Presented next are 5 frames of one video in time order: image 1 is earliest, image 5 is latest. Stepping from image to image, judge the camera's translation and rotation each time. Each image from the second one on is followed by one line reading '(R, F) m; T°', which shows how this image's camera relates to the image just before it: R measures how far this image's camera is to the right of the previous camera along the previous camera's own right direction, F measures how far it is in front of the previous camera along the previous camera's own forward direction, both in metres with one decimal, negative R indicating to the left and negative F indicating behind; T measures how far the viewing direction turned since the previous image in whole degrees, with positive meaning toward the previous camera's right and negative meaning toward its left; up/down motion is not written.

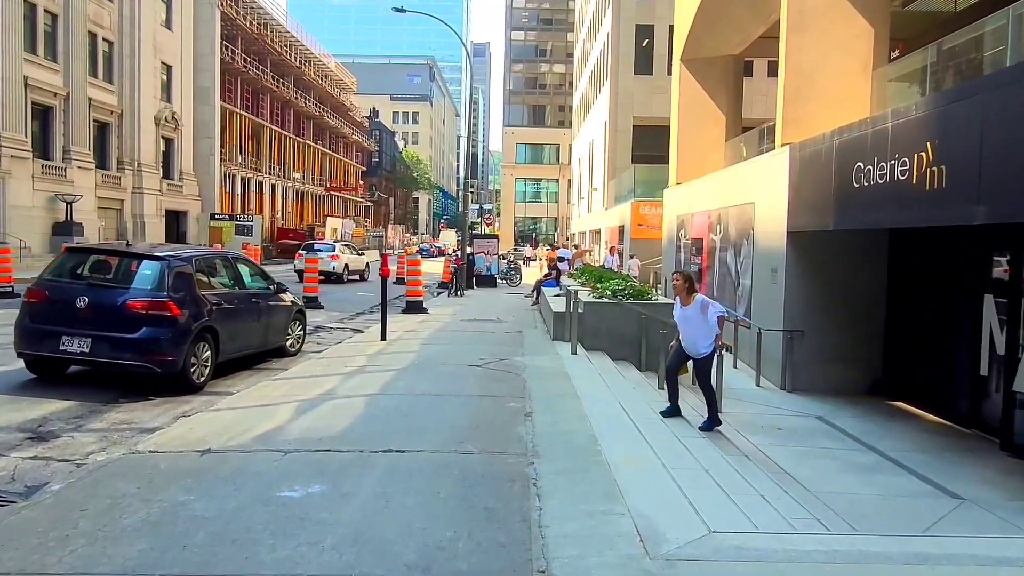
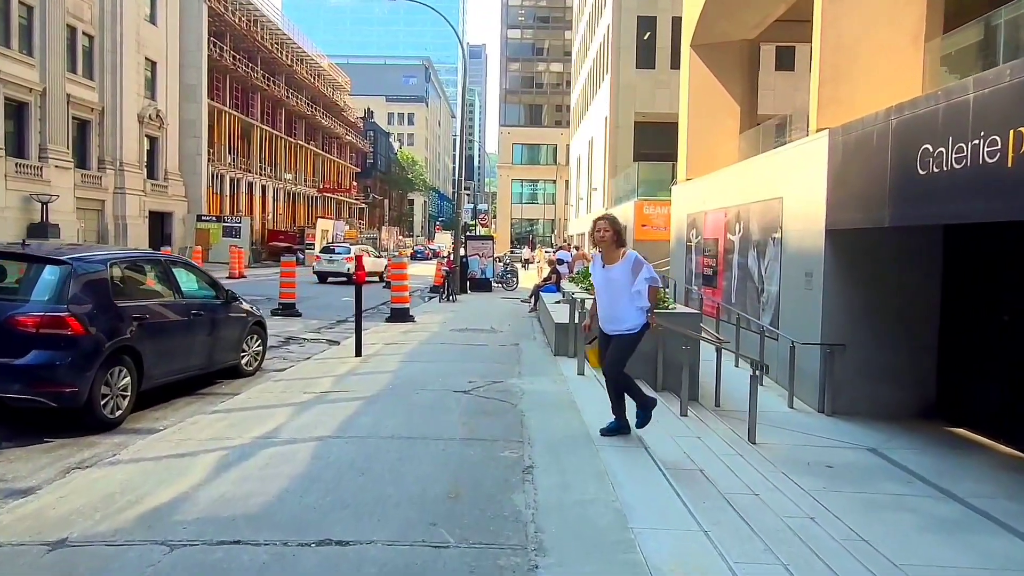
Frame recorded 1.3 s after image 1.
(0.0, +1.6) m; 0°
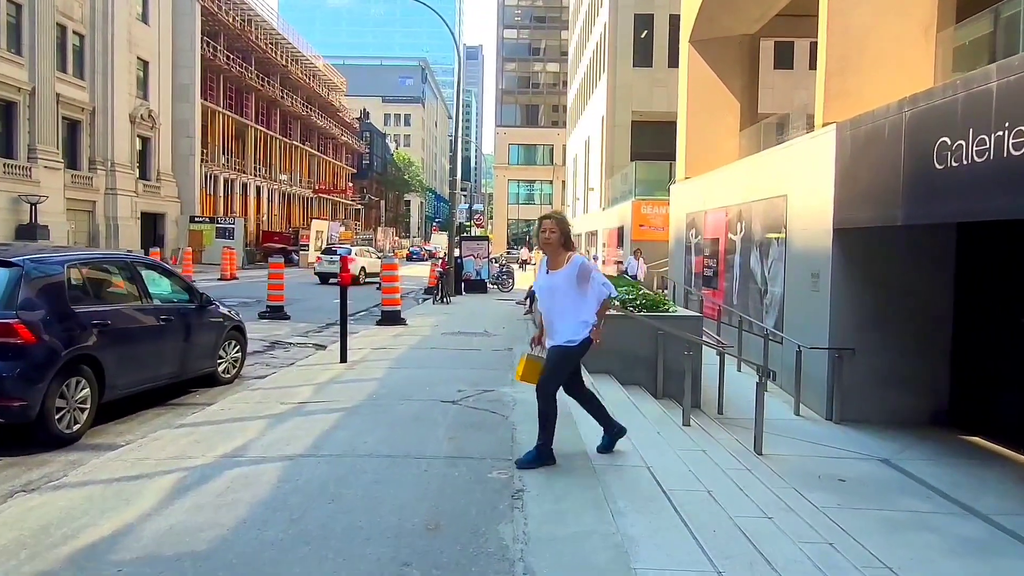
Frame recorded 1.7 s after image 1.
(+0.1, +0.5) m; 0°
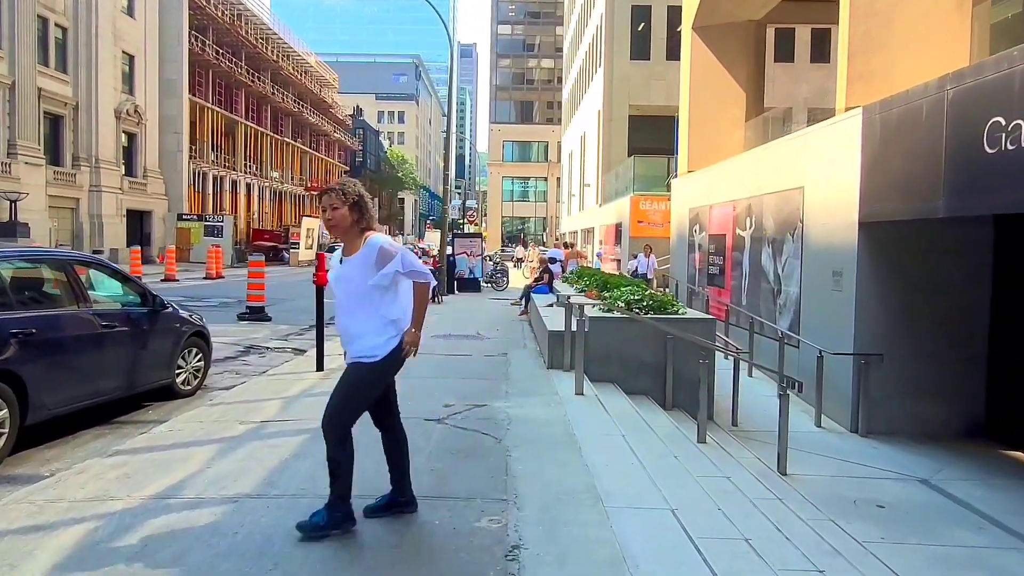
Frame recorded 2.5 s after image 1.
(0.0, +0.9) m; 0°
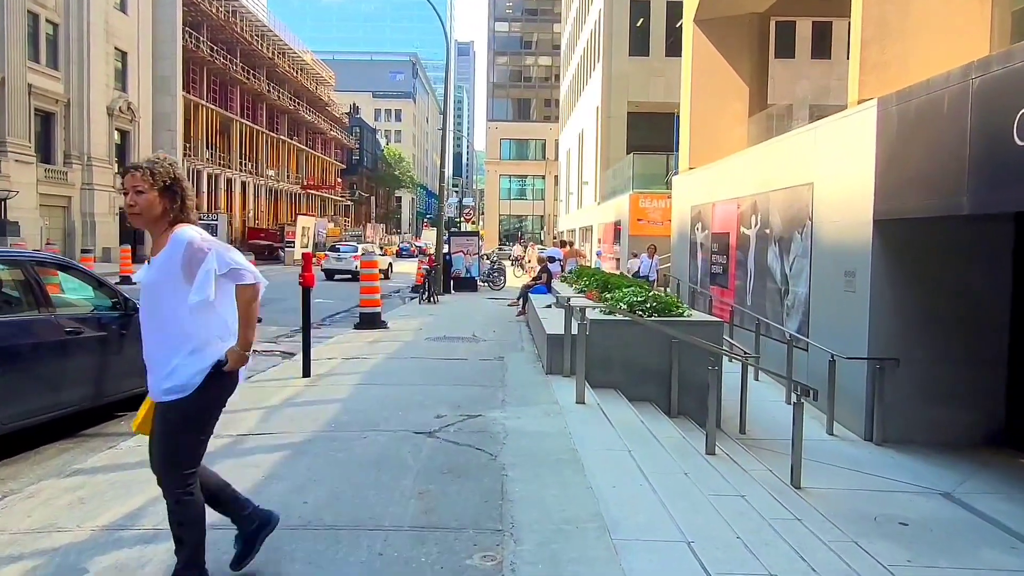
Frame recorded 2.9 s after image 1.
(0.0, +0.4) m; 0°
